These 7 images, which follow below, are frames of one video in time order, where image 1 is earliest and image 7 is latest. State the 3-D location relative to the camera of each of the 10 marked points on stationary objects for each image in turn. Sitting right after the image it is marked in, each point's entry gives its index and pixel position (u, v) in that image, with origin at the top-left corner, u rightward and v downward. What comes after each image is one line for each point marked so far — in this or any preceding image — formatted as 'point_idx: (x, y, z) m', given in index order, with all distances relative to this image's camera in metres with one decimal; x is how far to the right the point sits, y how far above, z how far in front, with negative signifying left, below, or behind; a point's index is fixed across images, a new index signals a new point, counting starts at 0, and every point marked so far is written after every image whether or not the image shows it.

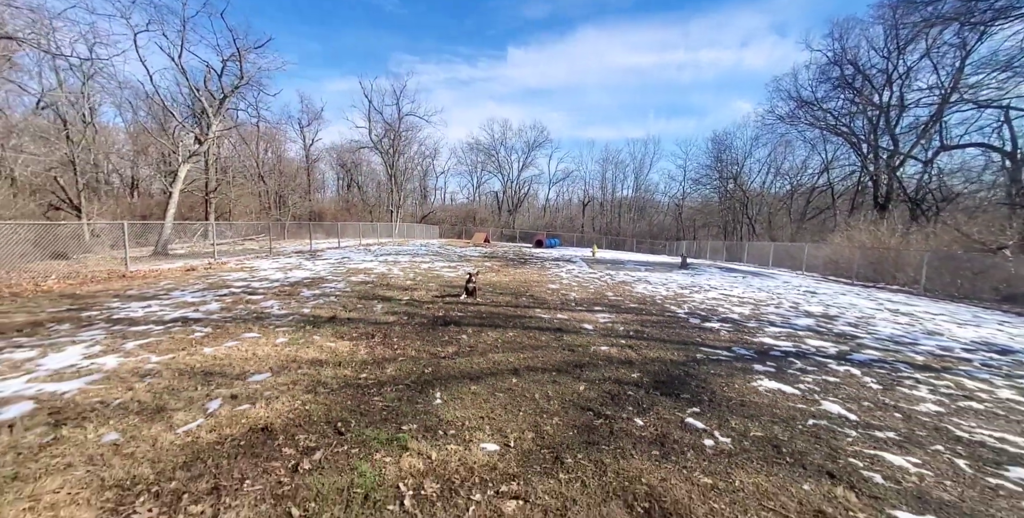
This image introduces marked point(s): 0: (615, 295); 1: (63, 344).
0: (+2.4, -0.8, +10.3) m
1: (-4.5, -0.8, +4.5) m
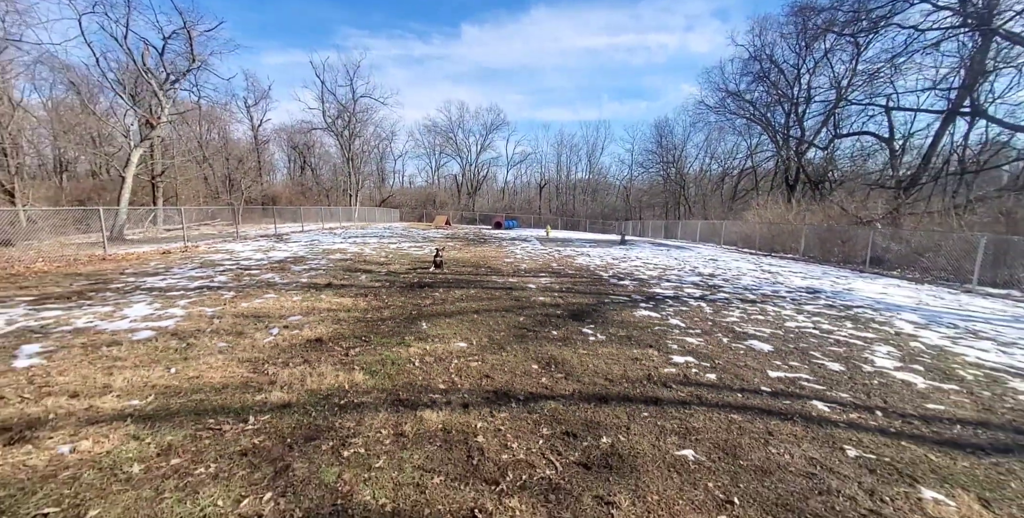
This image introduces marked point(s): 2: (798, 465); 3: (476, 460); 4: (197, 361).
0: (+1.2, -0.1, +12.4) m
1: (-5.1, -0.6, +5.9) m
2: (+1.7, -1.2, +2.6) m
3: (-0.2, -1.1, +2.6) m
4: (-2.7, -0.9, +3.9) m
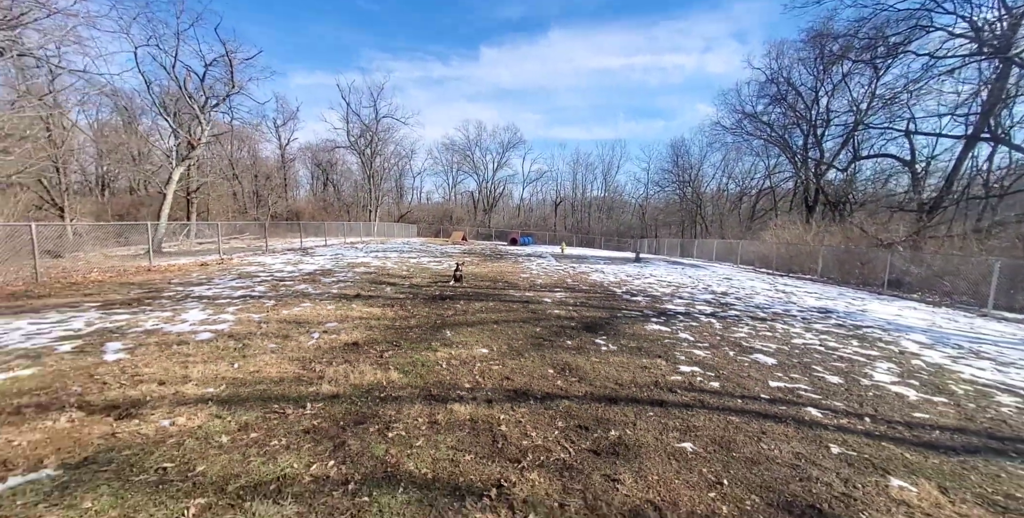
0: (+1.7, -0.6, +12.8) m
1: (-4.8, -0.7, +6.5) m
2: (+1.8, -1.3, +2.9) m
3: (-0.1, -1.2, +3.0) m
4: (-2.5, -0.9, +4.4) m
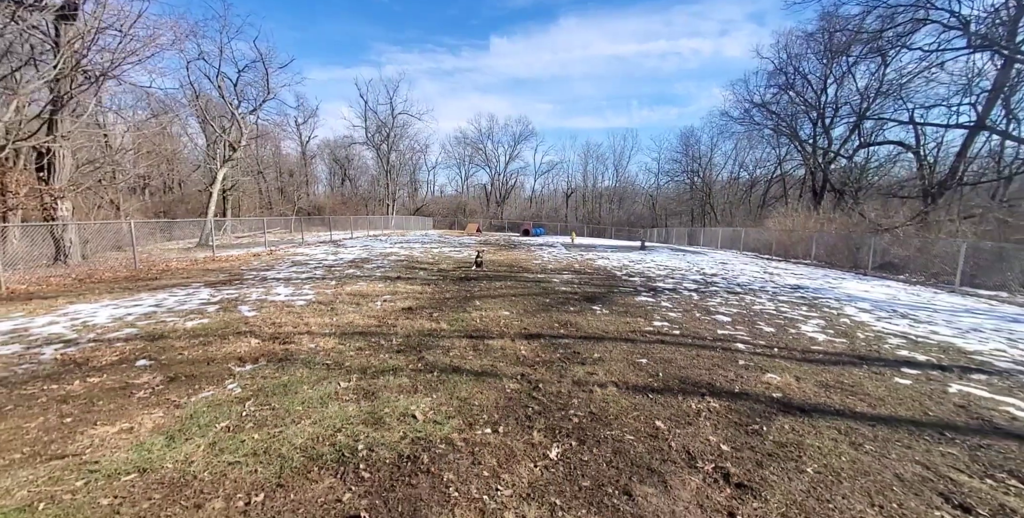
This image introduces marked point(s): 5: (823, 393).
0: (+2.2, -0.2, +14.4) m
1: (-4.6, -0.5, +8.3) m
2: (+2.0, -1.1, +4.6) m
3: (+0.1, -1.0, +4.7) m
4: (-2.3, -0.8, +6.1) m
5: (+2.5, -1.1, +3.6) m
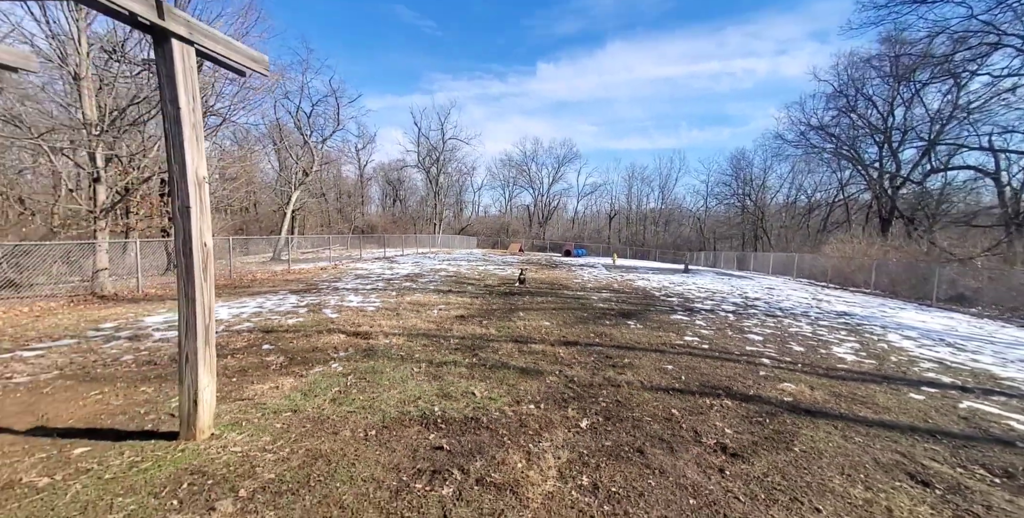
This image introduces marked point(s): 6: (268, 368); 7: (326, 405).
0: (+3.7, -0.9, +14.9) m
1: (-3.7, -0.8, +9.6) m
2: (+2.5, -1.3, +5.2) m
3: (+0.6, -1.2, +5.4) m
4: (-1.6, -1.0, +7.1) m
5: (+2.9, -1.3, +4.1) m
6: (-2.4, -1.1, +4.4) m
7: (-1.5, -1.2, +3.6) m
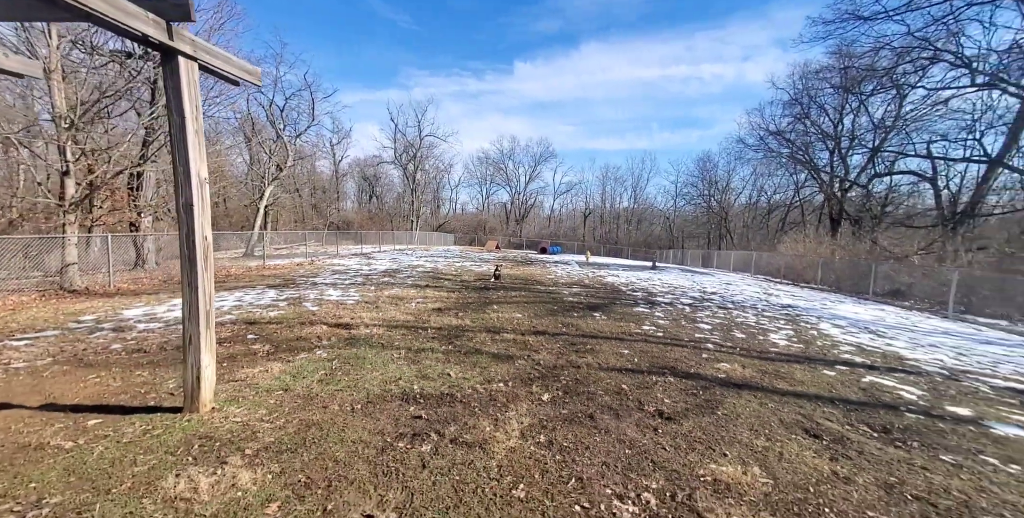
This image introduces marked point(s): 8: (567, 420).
0: (+2.7, -0.8, +15.6) m
1: (-4.3, -0.7, +9.8) m
2: (+2.1, -1.2, +5.8) m
3: (+0.2, -1.1, +5.9) m
4: (-2.1, -0.9, +7.5) m
5: (+2.6, -1.3, +4.8) m
6: (-2.7, -1.0, +4.8) m
7: (-1.7, -1.1, +4.0) m
8: (+0.4, -1.3, +3.5) m
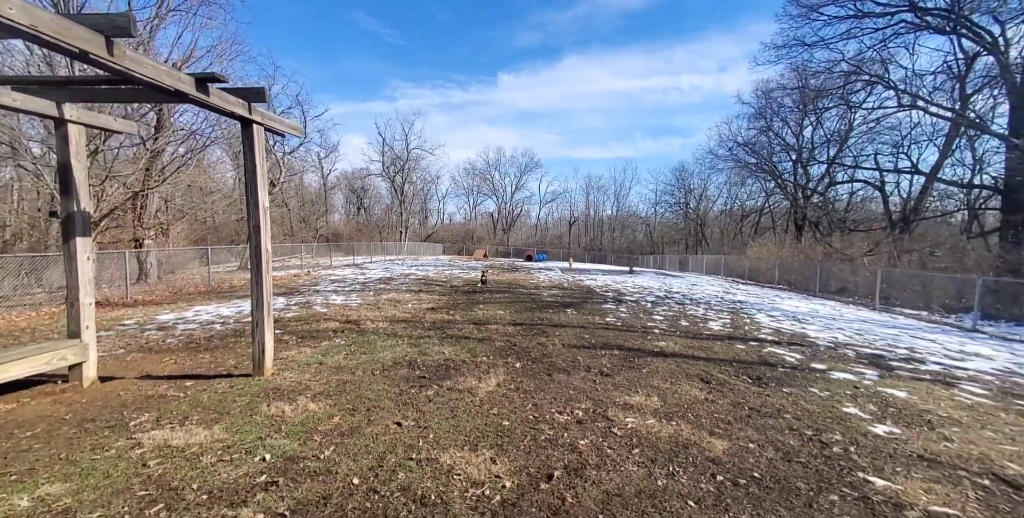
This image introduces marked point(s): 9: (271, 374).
0: (+2.2, -1.0, +17.0) m
1: (-4.7, -0.9, +11.0) m
2: (+1.8, -1.3, +7.1) m
3: (-0.1, -1.2, +7.3) m
4: (-2.4, -1.0, +8.8) m
5: (+2.3, -1.2, +6.2) m
6: (-3.0, -1.1, +6.0) m
7: (-2.0, -1.2, +5.2) m
8: (+0.2, -1.3, +4.8) m
9: (-2.4, -1.2, +4.6) m
